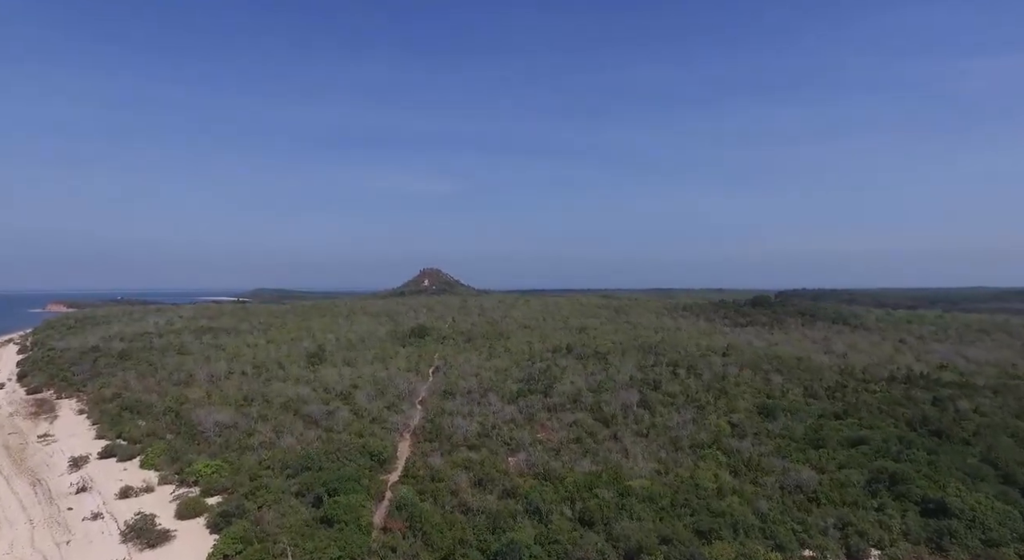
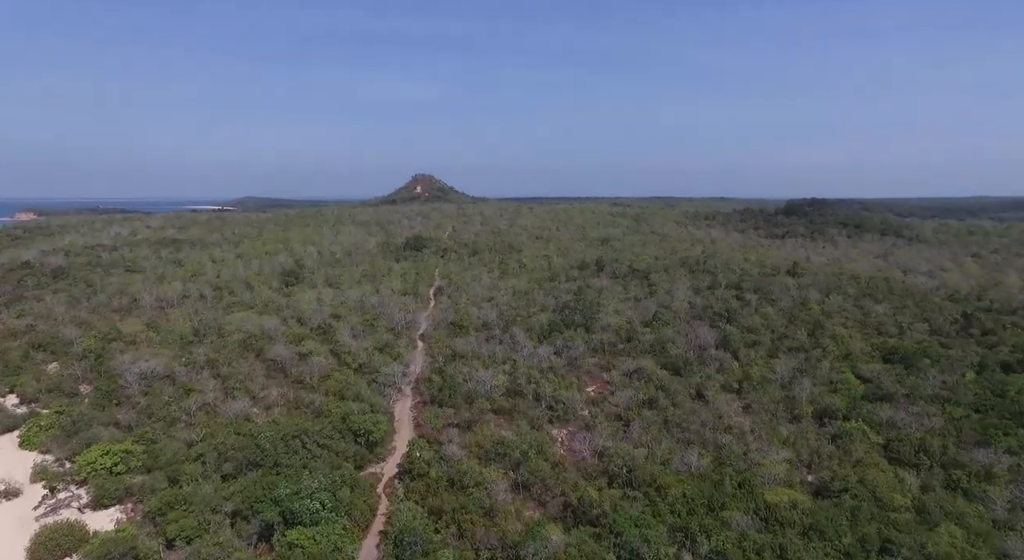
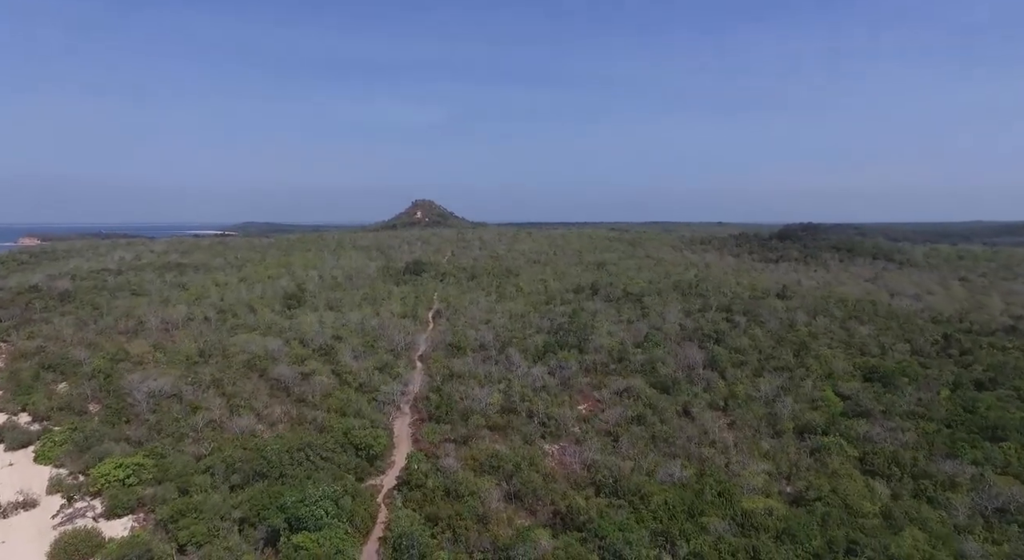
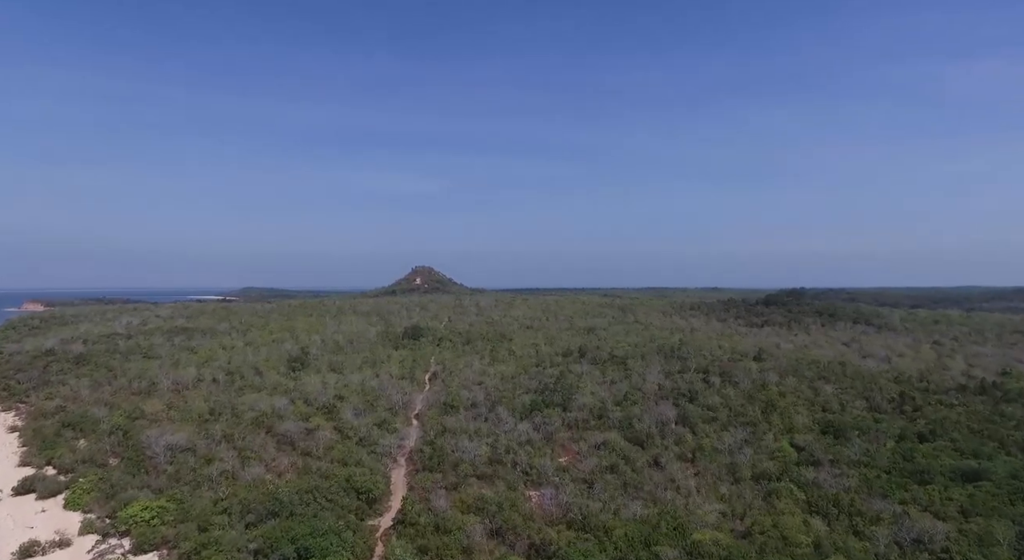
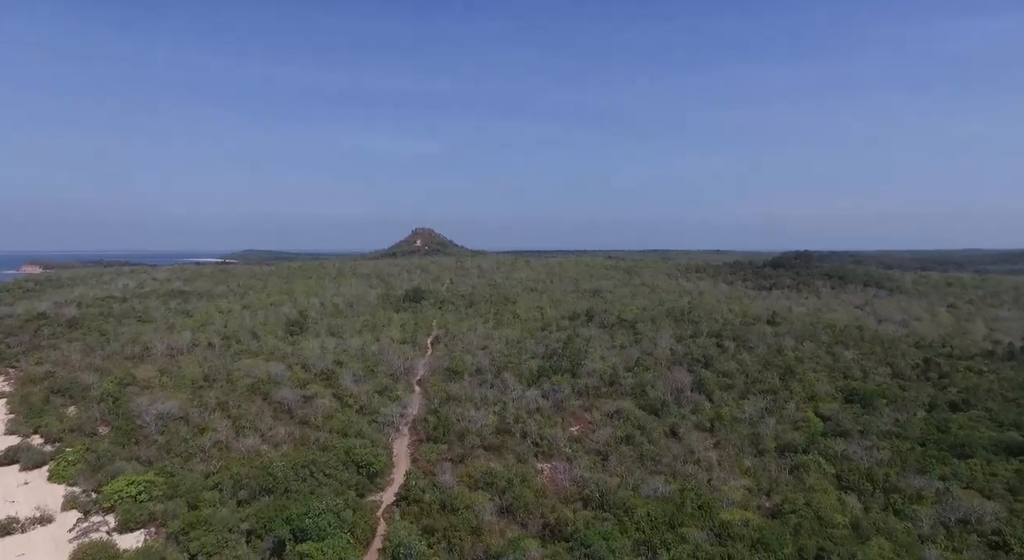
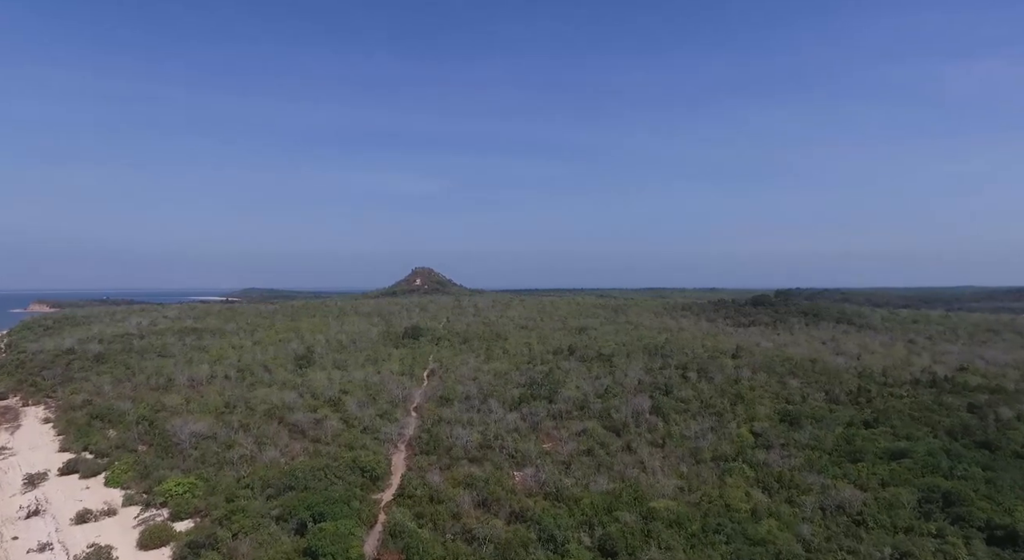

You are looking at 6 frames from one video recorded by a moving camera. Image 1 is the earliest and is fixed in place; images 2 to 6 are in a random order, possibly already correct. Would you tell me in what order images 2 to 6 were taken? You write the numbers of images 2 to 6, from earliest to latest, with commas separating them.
6, 4, 5, 3, 2
